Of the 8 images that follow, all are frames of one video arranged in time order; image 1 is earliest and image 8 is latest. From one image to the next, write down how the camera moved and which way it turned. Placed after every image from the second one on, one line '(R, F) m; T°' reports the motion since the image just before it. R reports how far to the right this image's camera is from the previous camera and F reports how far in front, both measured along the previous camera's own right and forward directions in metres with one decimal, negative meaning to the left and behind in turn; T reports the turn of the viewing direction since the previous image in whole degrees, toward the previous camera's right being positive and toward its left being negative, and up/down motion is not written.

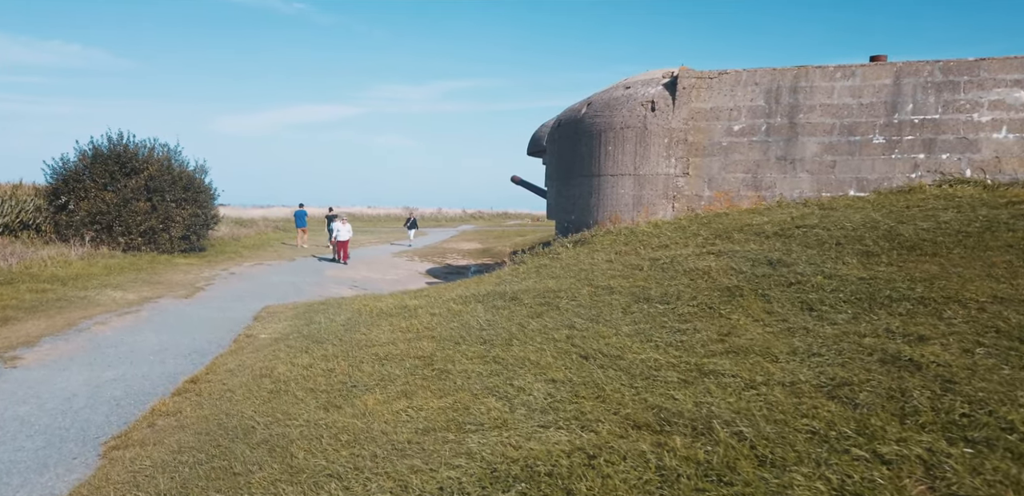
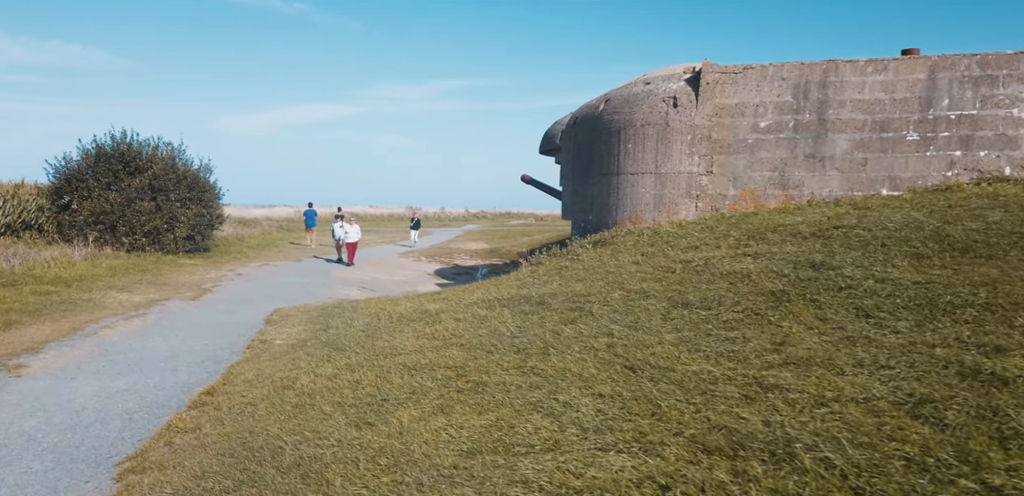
(-0.2, +0.3) m; 0°
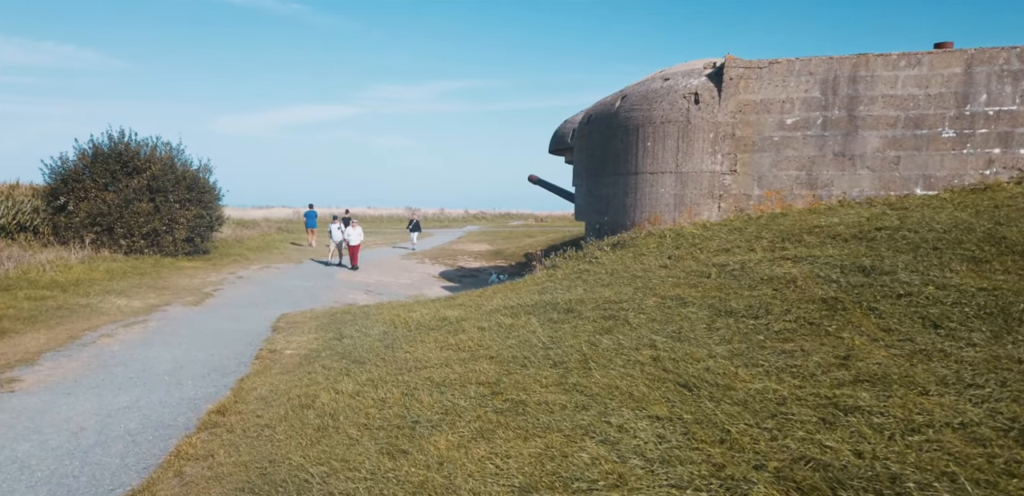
(-0.3, +0.3) m; 0°
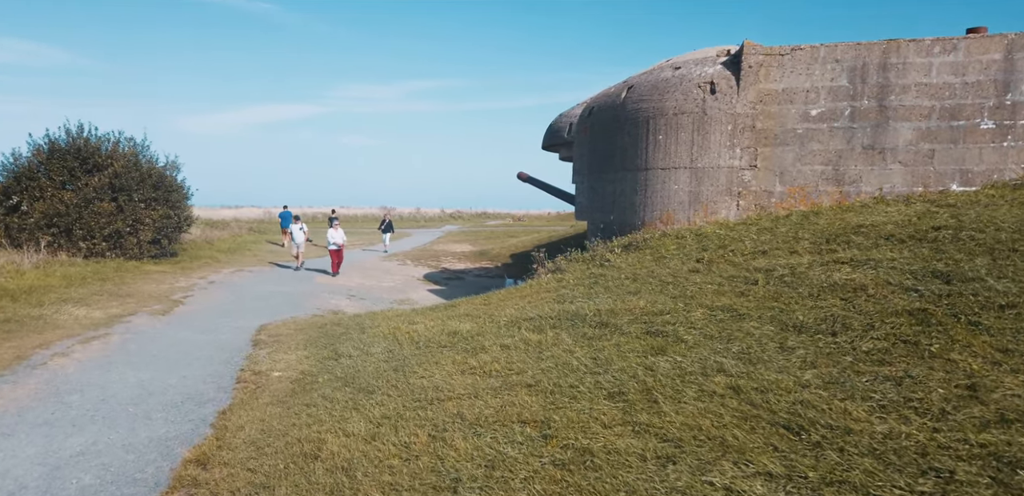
(-0.4, +0.7) m; +2°
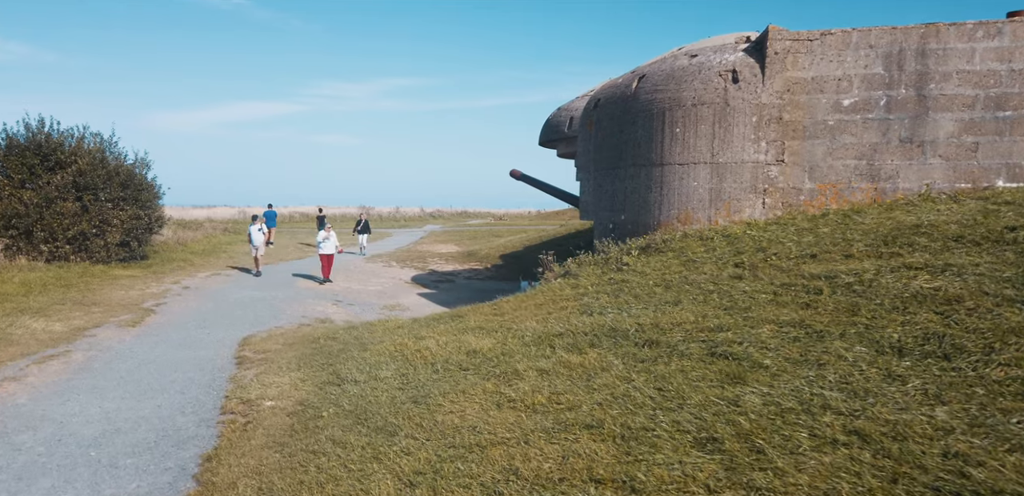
(-0.4, +0.7) m; +2°
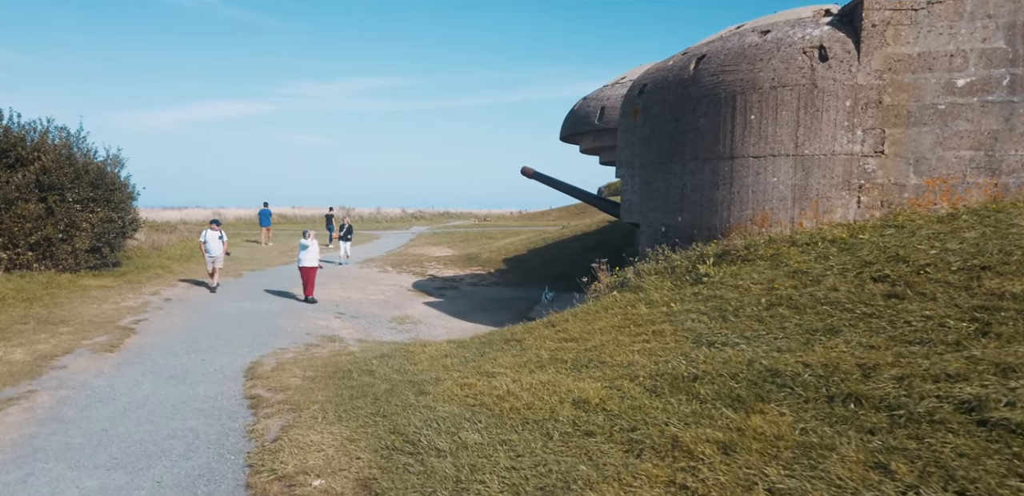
(-0.8, +1.2) m; +2°
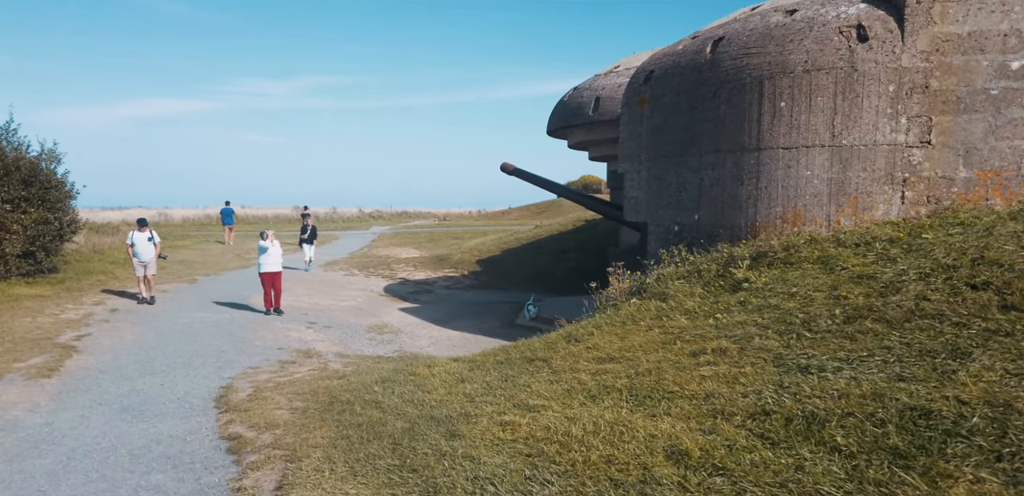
(-0.5, +0.8) m; +4°
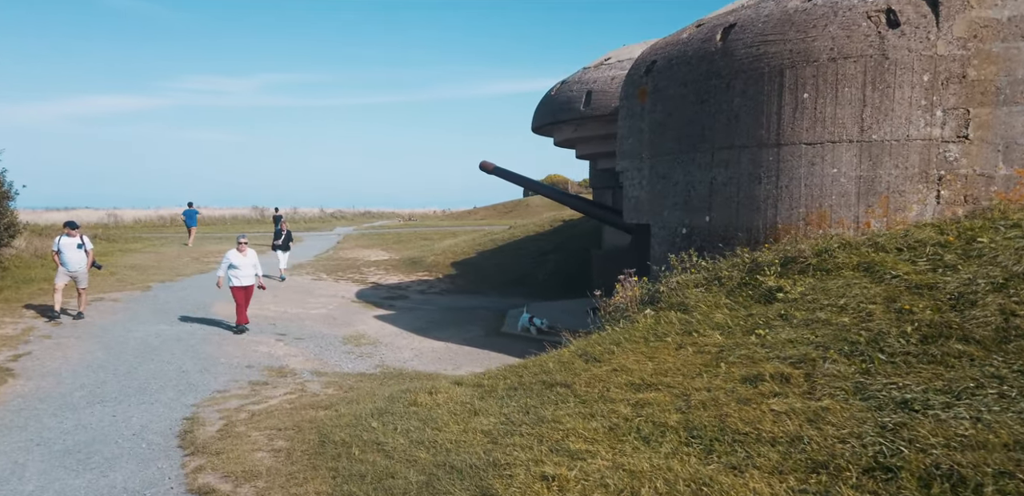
(-0.4, +0.7) m; +3°
